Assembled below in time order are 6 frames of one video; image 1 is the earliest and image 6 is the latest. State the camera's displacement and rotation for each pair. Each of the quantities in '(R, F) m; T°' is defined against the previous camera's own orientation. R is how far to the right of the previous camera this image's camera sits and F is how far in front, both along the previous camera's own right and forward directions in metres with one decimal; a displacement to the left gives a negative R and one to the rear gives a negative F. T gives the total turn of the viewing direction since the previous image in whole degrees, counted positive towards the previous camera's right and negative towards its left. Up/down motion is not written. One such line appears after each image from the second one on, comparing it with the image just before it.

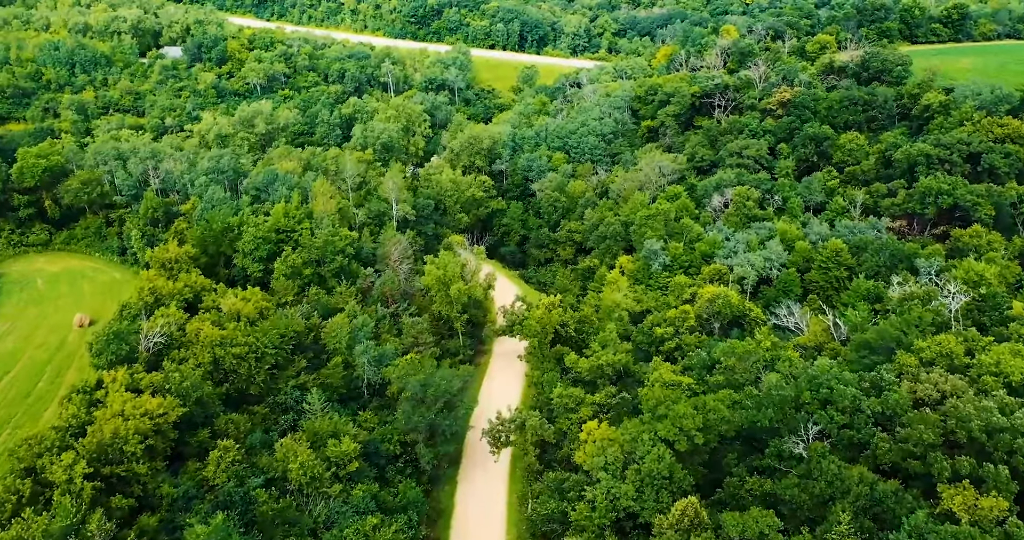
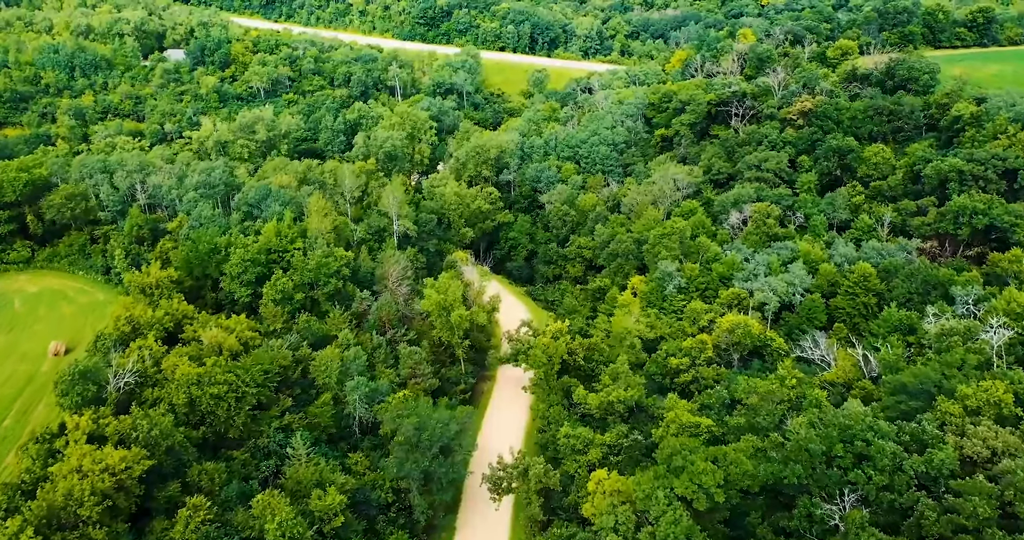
(+0.4, +4.2) m; -1°
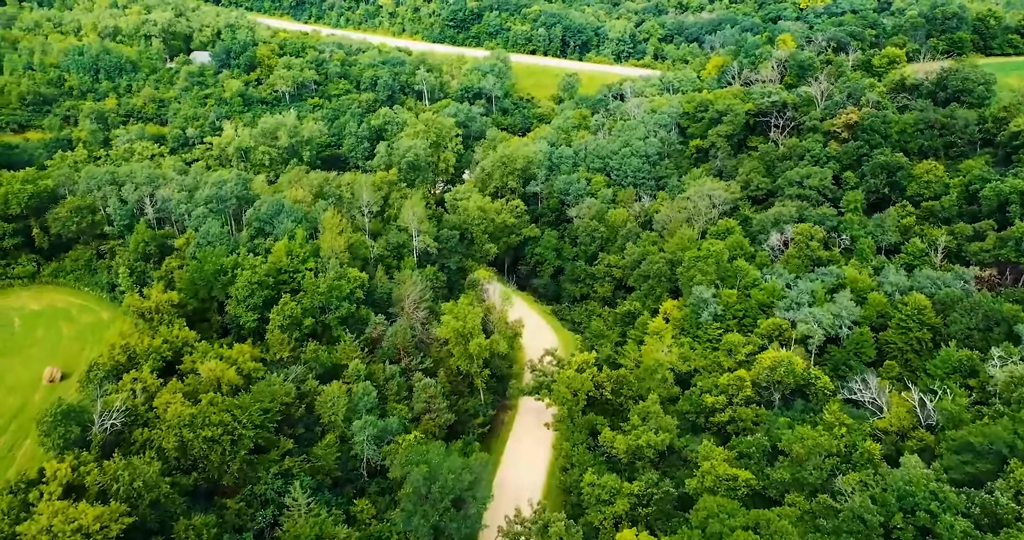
(+0.3, +4.2) m; -2°
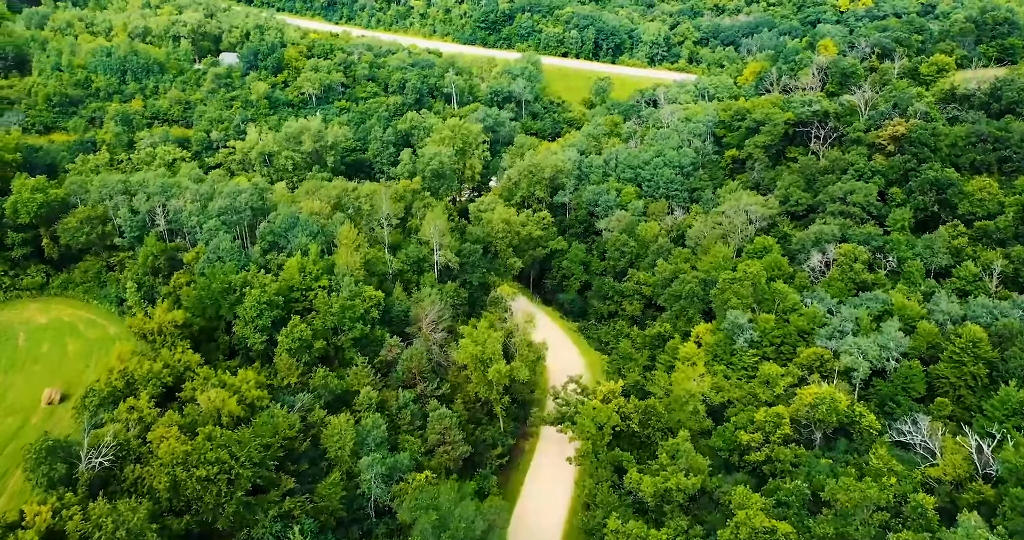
(+0.4, +3.4) m; -2°
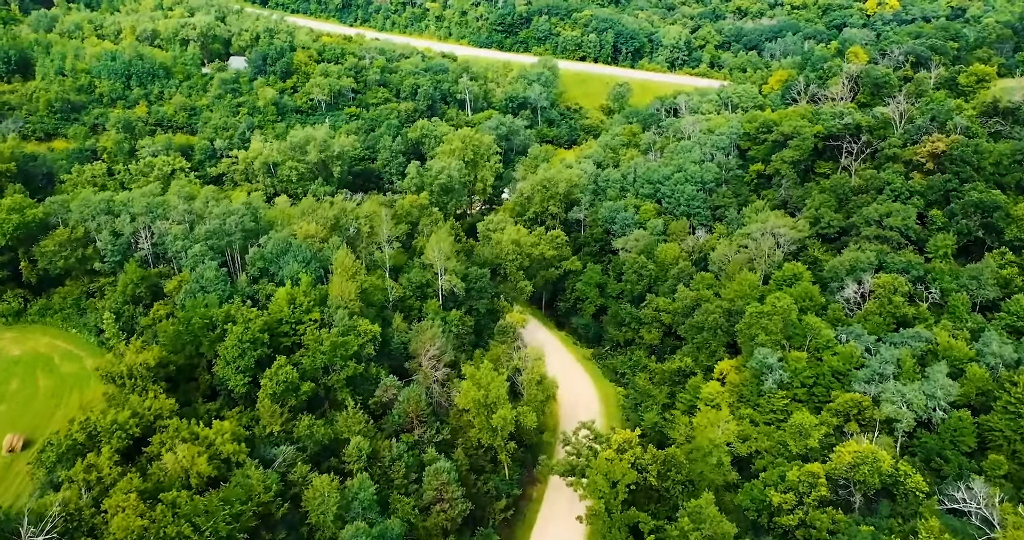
(+0.6, +4.9) m; -1°
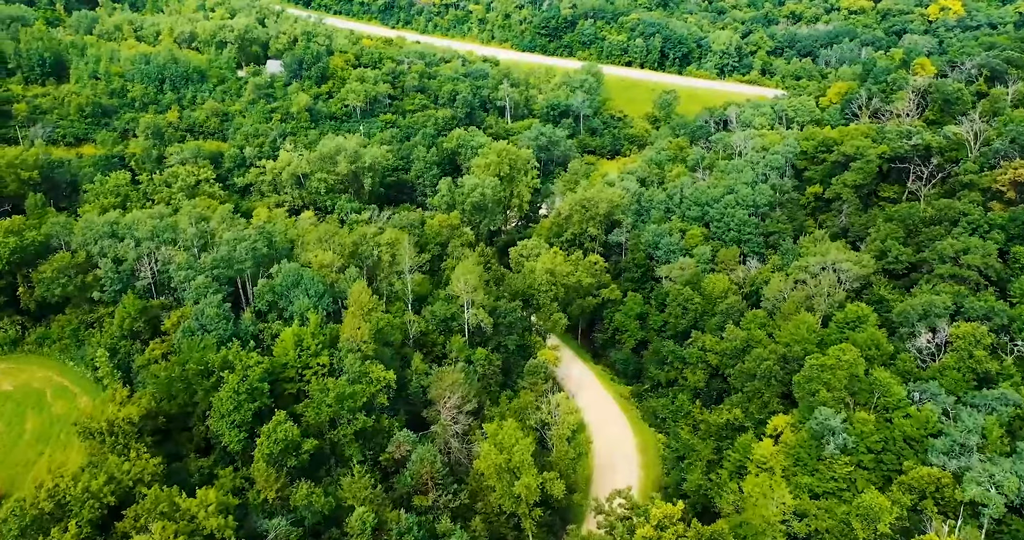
(+0.5, +5.7) m; -3°
